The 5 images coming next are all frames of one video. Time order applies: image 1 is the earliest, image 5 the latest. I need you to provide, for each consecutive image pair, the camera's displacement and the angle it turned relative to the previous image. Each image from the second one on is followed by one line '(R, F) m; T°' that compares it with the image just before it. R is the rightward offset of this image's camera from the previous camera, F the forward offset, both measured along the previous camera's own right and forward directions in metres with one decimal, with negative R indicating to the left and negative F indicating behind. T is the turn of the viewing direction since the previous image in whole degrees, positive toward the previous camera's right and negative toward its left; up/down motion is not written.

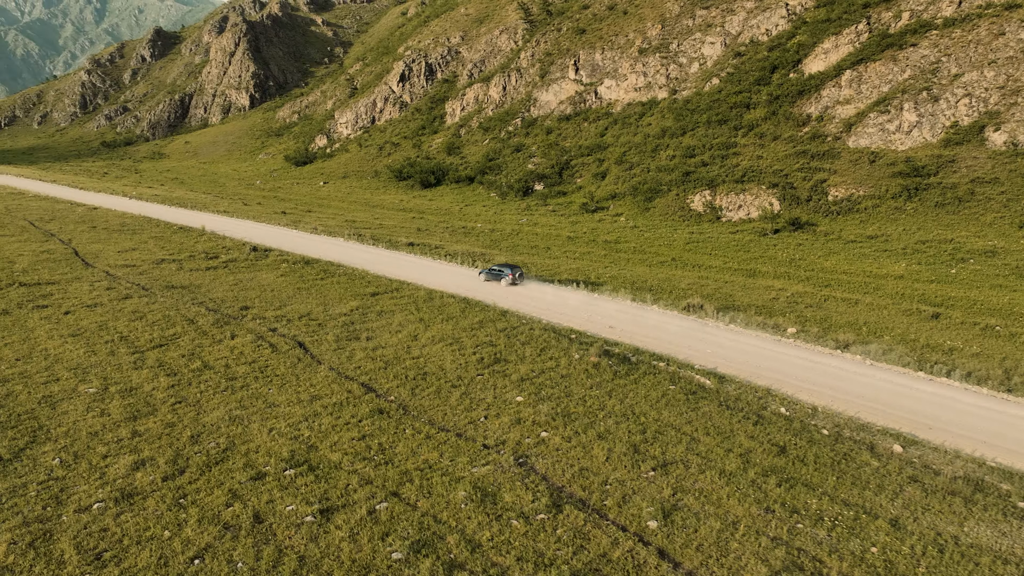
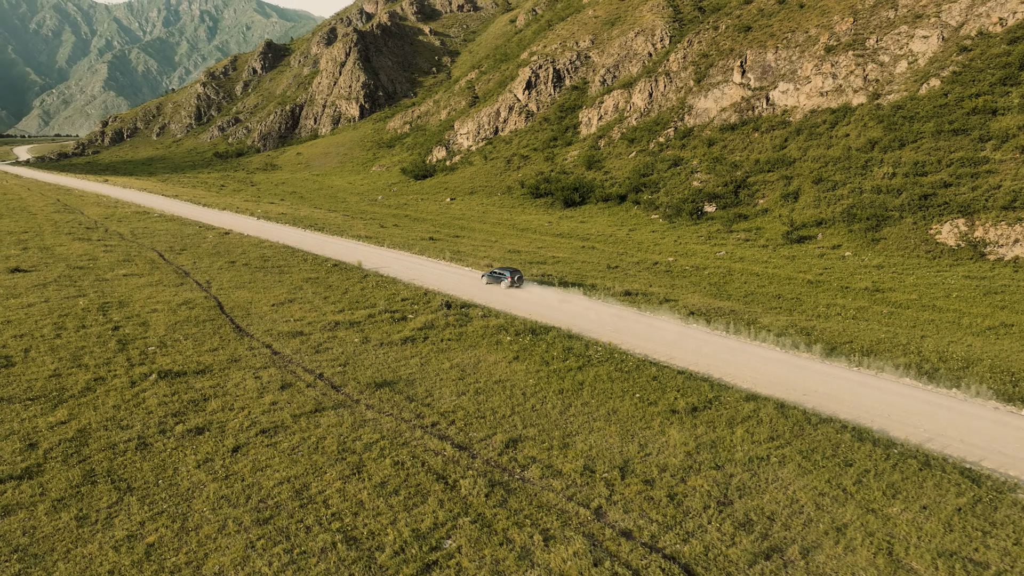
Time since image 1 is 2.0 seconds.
(-6.9, +8.9) m; -7°
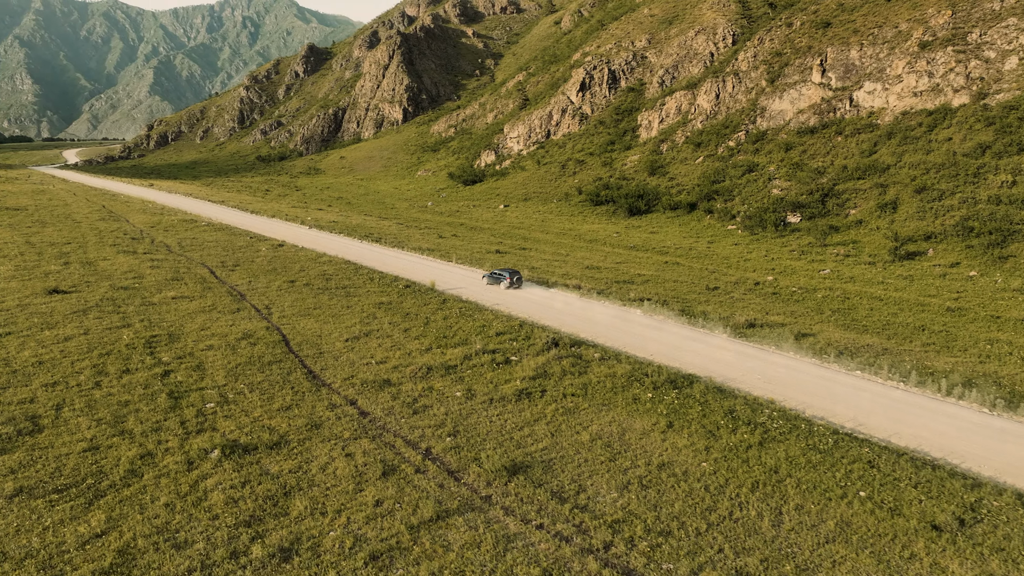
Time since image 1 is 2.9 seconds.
(-2.5, +4.0) m; -3°
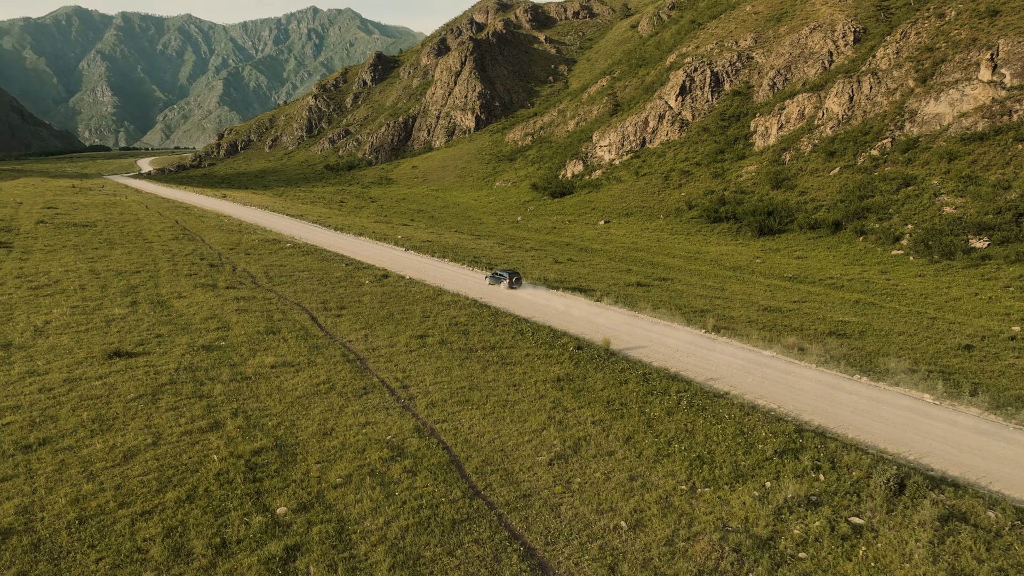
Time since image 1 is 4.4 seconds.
(-4.6, +7.5) m; -4°
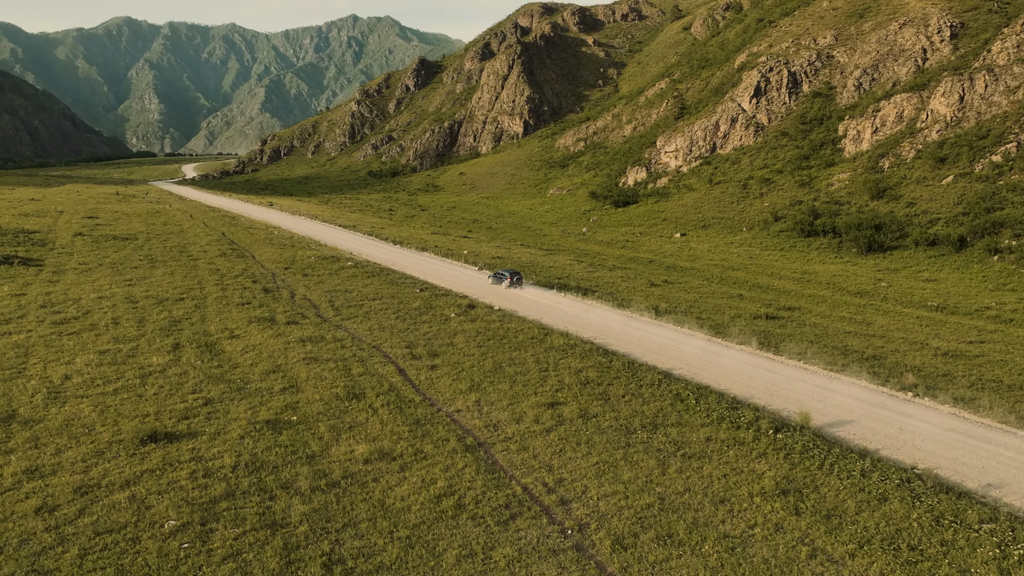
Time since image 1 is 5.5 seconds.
(-3.0, +5.5) m; -3°
